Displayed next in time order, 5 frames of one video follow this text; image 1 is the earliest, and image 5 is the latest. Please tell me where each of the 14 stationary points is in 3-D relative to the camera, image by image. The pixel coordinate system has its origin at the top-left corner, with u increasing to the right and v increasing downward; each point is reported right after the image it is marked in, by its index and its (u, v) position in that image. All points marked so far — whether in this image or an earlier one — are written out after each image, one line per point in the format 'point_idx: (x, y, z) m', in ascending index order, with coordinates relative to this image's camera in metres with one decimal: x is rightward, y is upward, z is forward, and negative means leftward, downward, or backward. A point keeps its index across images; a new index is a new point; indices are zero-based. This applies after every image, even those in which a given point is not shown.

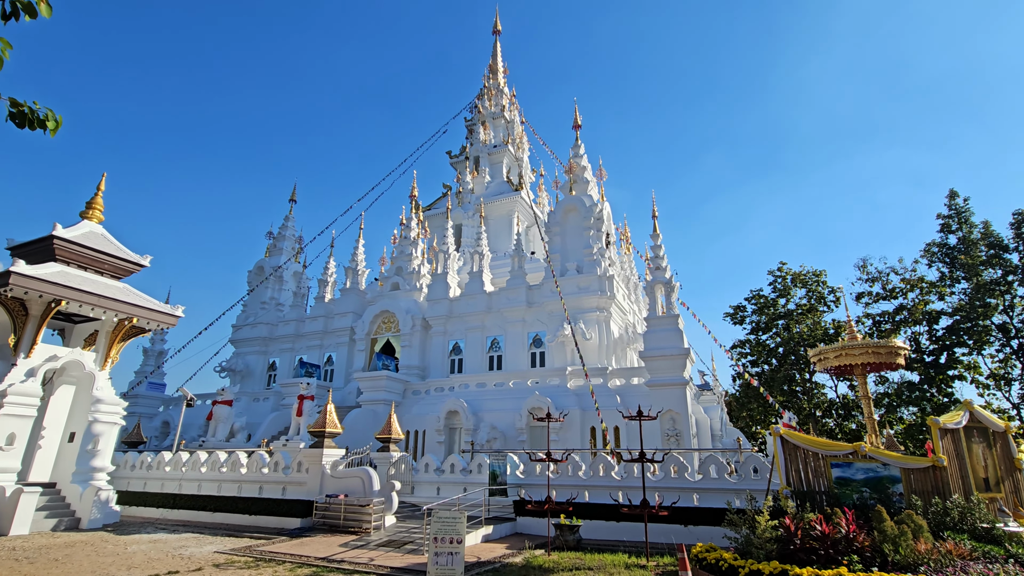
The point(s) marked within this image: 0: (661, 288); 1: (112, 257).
0: (+5.0, +0.1, +17.1) m
1: (-10.4, +0.8, +13.4) m
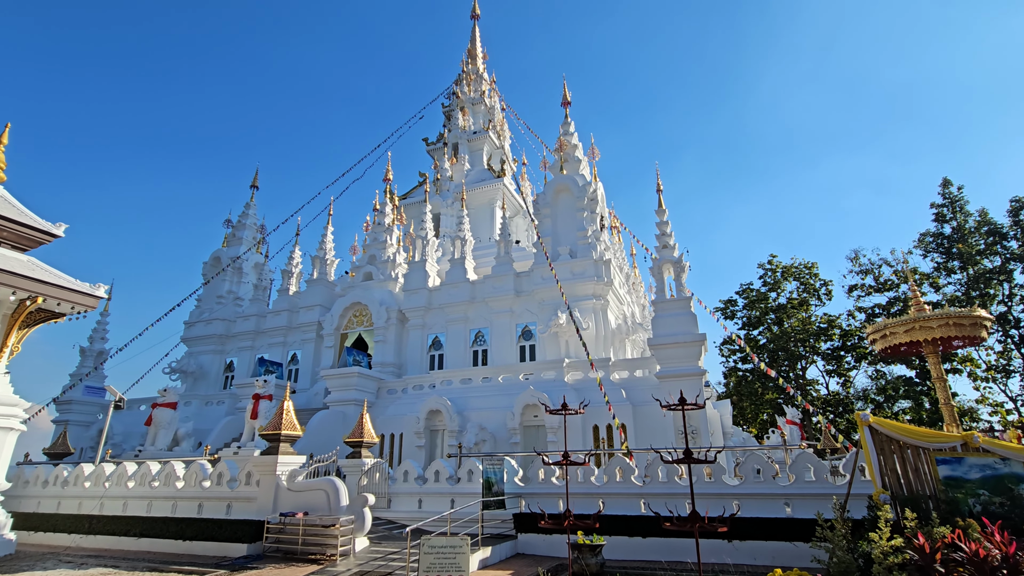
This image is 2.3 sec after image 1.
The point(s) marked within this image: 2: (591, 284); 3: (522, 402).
0: (+4.7, +0.6, +15.3) m
1: (-10.5, +1.4, +10.8) m
2: (+2.9, +0.1, +18.6) m
3: (+0.3, -3.3, +14.9) m
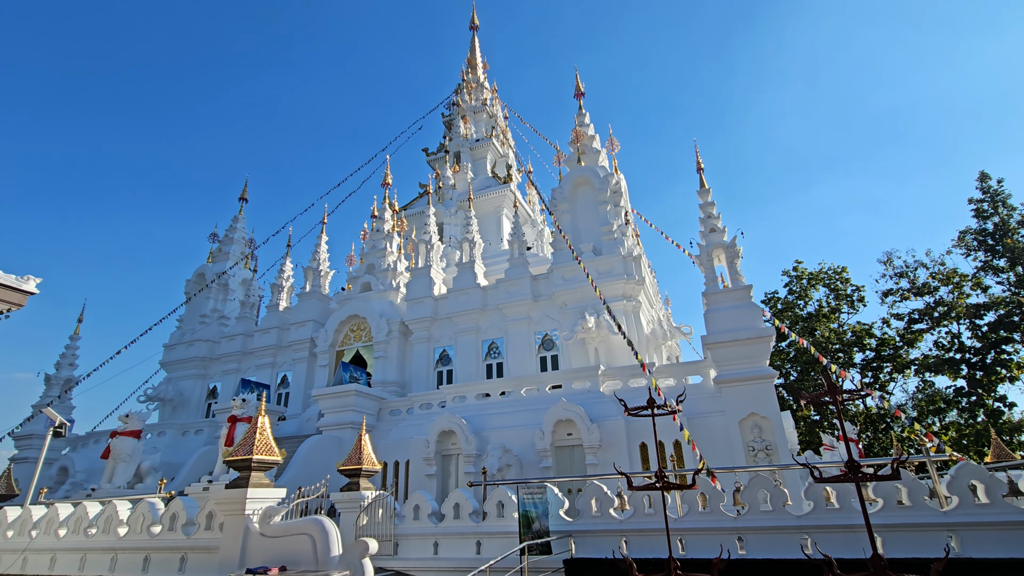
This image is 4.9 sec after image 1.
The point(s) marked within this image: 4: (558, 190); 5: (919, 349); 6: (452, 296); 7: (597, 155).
0: (+5.3, +0.9, +13.0) m
1: (-9.9, +1.5, +8.6) m
2: (+3.5, +0.2, +16.4) m
3: (+1.0, -3.1, +12.4) m
4: (+1.7, +3.6, +19.0) m
5: (+15.4, -2.4, +19.6) m
6: (-2.2, -0.3, +19.0) m
7: (+3.2, +5.0, +19.3) m
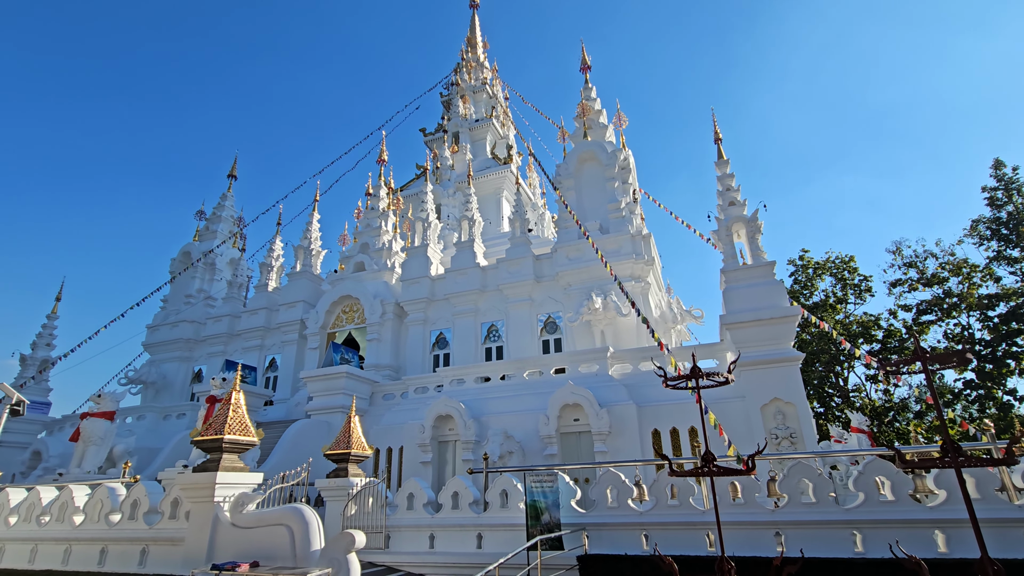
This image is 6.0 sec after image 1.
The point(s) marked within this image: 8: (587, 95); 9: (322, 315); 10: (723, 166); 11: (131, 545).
0: (+5.4, +1.4, +12.1) m
1: (-9.8, +2.2, +7.5) m
2: (+3.5, +0.8, +15.4) m
3: (+1.0, -2.6, +11.5) m
4: (+1.8, +4.3, +18.0) m
5: (+15.4, -1.9, +18.8) m
6: (-2.2, +0.4, +18.1) m
7: (+3.3, +5.7, +18.4) m
8: (+2.8, +7.3, +19.5) m
9: (-7.1, -1.0, +19.3) m
10: (+5.2, +3.0, +12.8) m
11: (-5.1, -3.4, +6.8) m
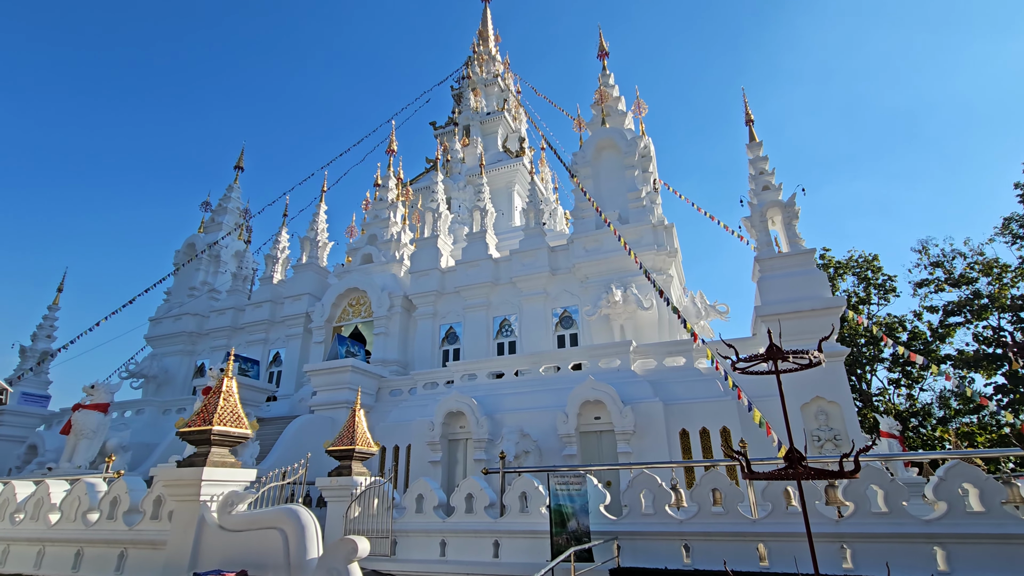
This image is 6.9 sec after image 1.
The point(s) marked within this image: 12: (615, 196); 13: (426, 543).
0: (+5.8, +1.6, +11.2) m
1: (-9.4, +2.6, +6.9) m
2: (+4.0, +1.0, +14.6) m
3: (+1.4, -2.3, +10.7) m
4: (+2.3, +4.5, +17.2) m
5: (+15.8, -1.8, +17.8) m
6: (-1.7, +0.7, +17.3) m
7: (+3.8, +5.9, +17.6) m
8: (+3.4, +7.5, +18.7) m
9: (-6.7, -0.7, +18.6) m
10: (+5.7, +3.2, +12.0) m
11: (-4.8, -3.1, +6.1) m
12: (+3.3, +2.9, +16.6) m
13: (-1.2, -3.6, +7.2) m
